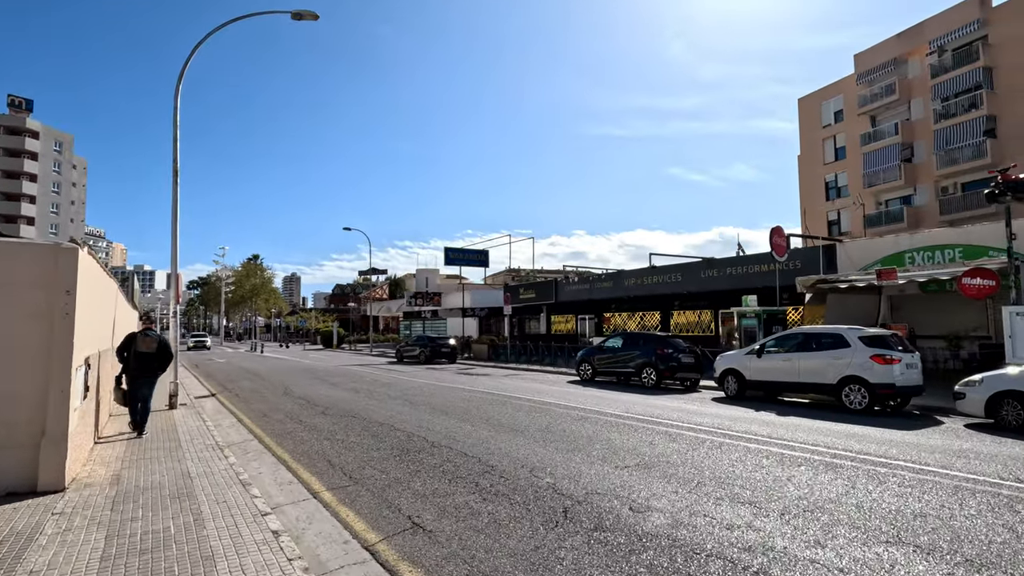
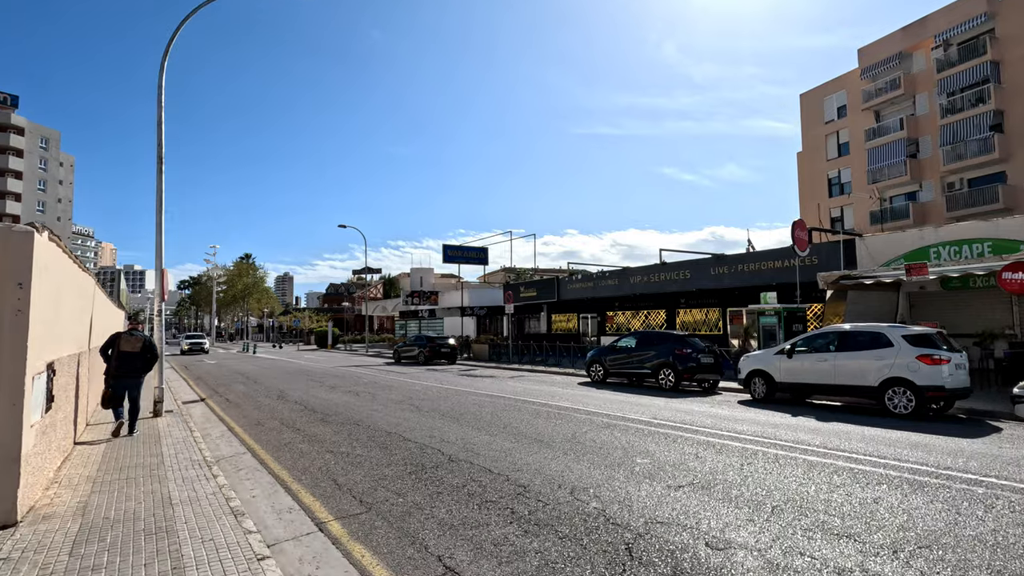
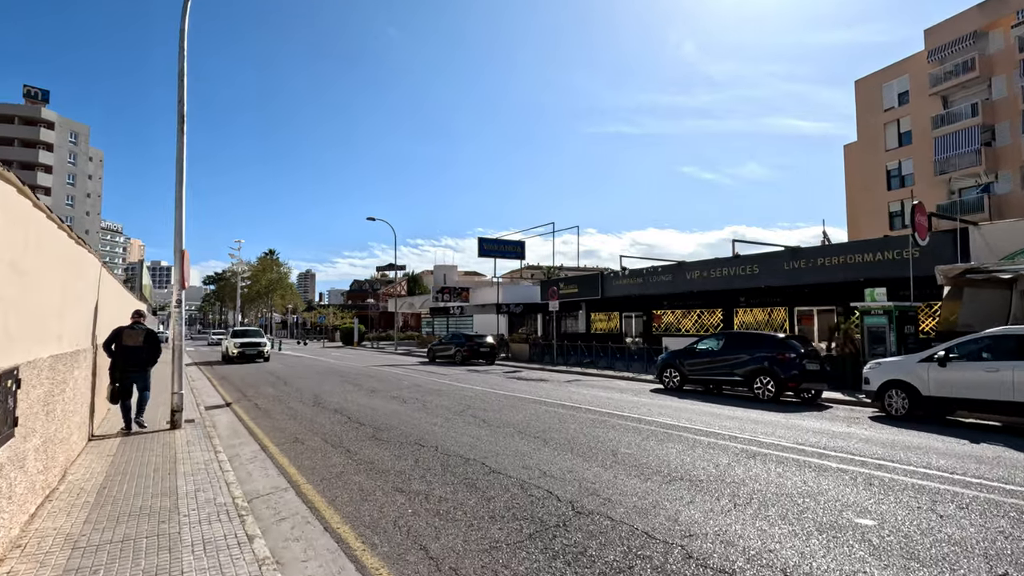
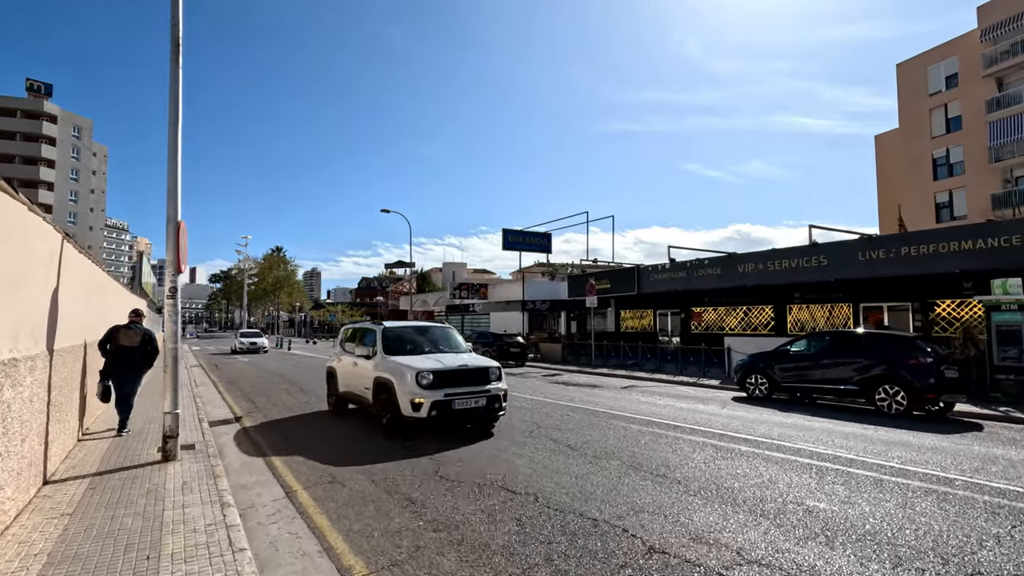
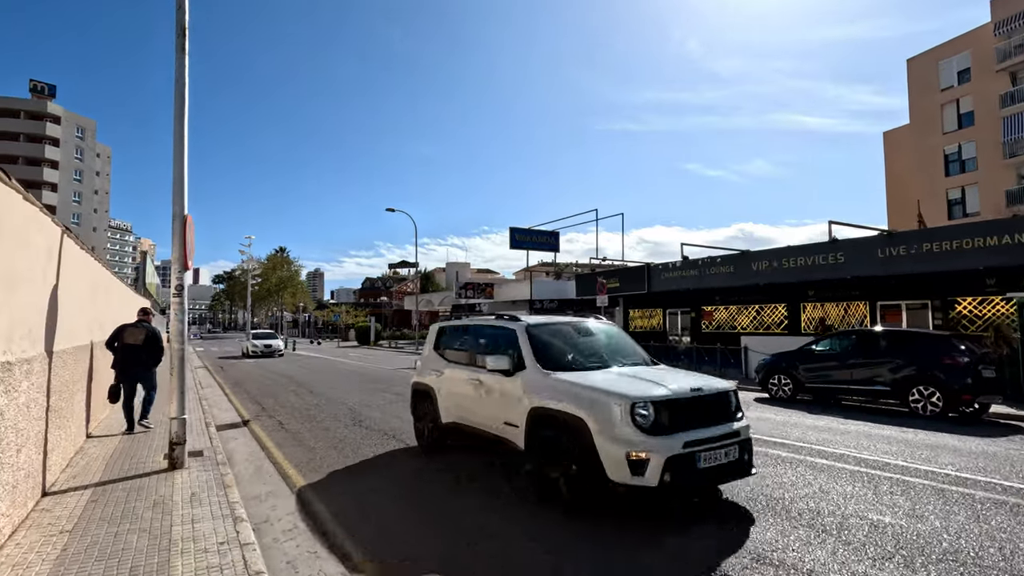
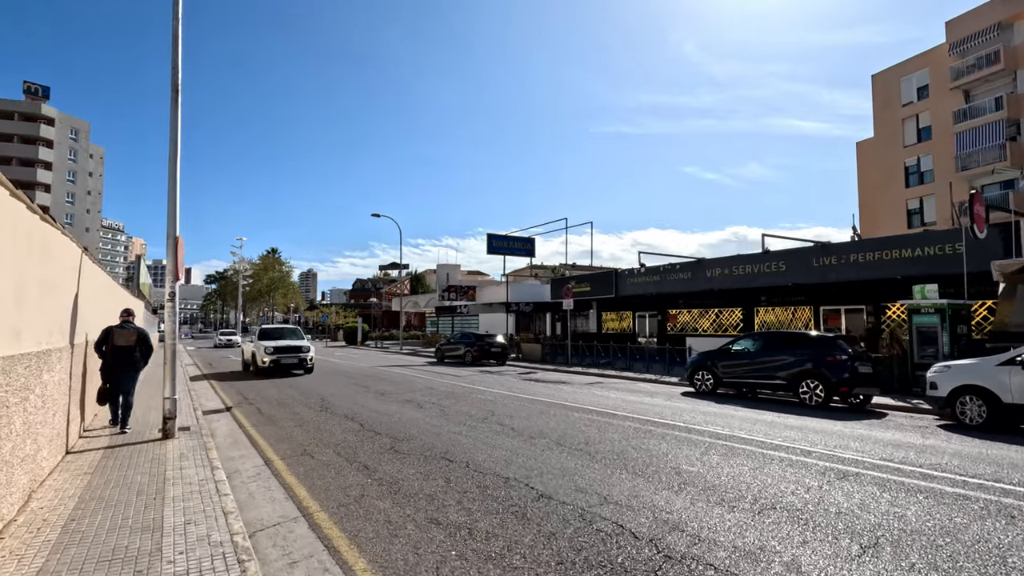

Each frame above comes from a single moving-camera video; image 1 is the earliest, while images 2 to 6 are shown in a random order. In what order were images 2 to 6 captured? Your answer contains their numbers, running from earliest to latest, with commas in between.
2, 3, 6, 4, 5
